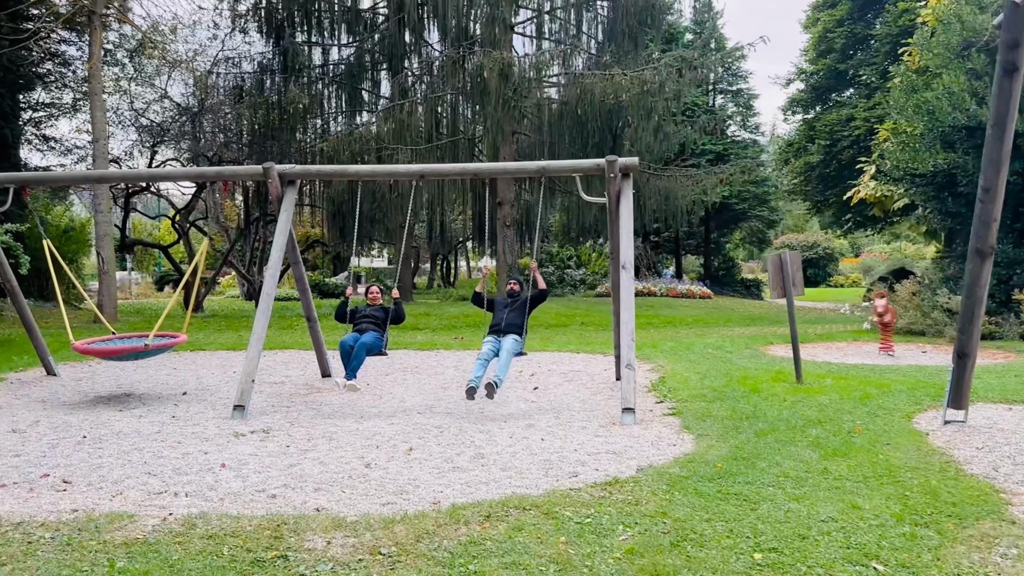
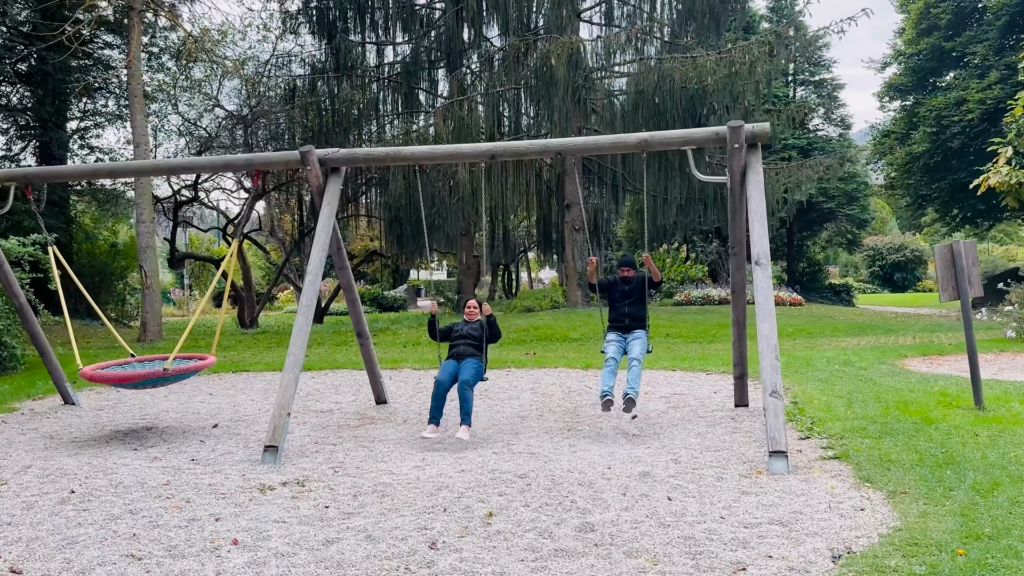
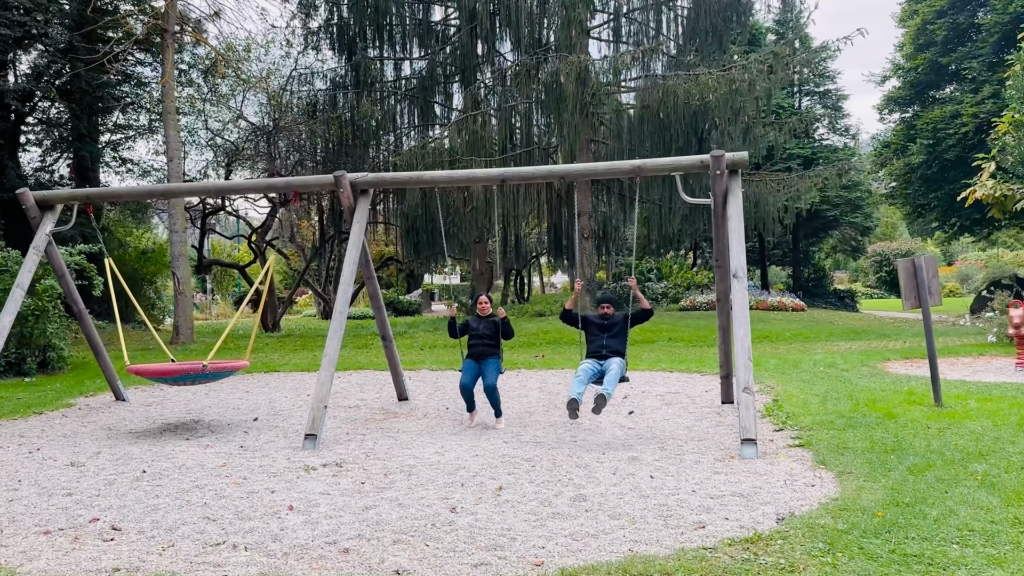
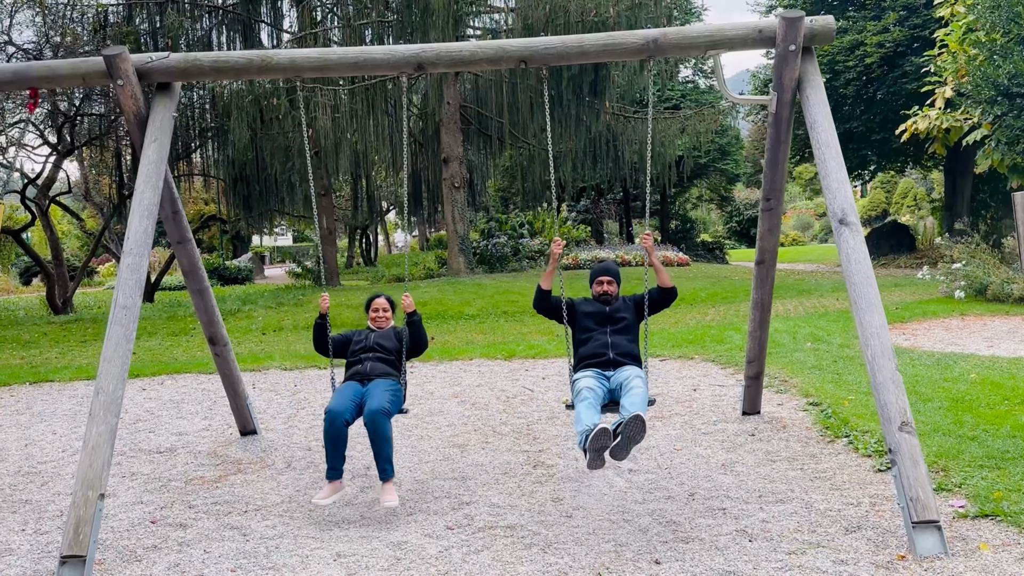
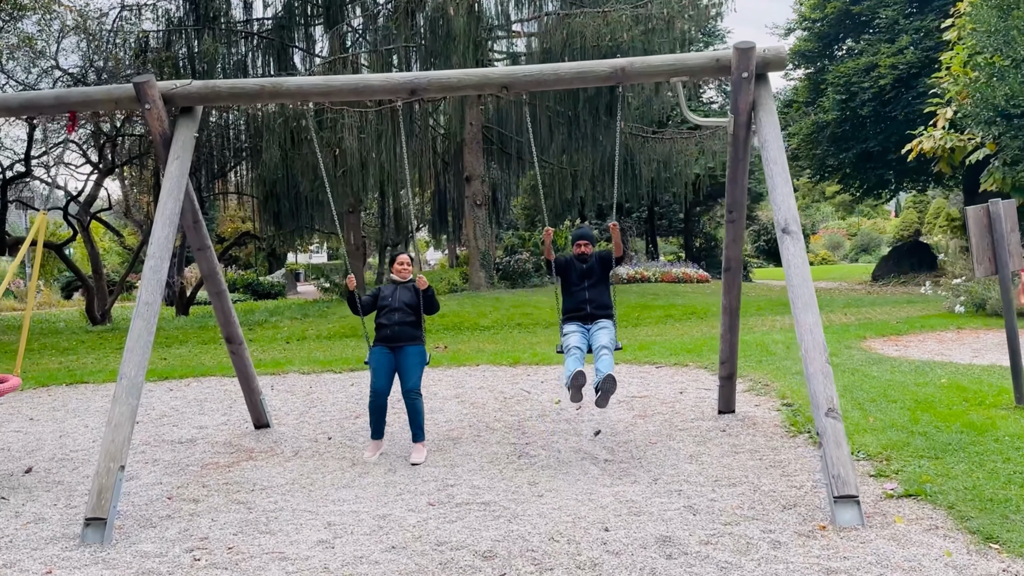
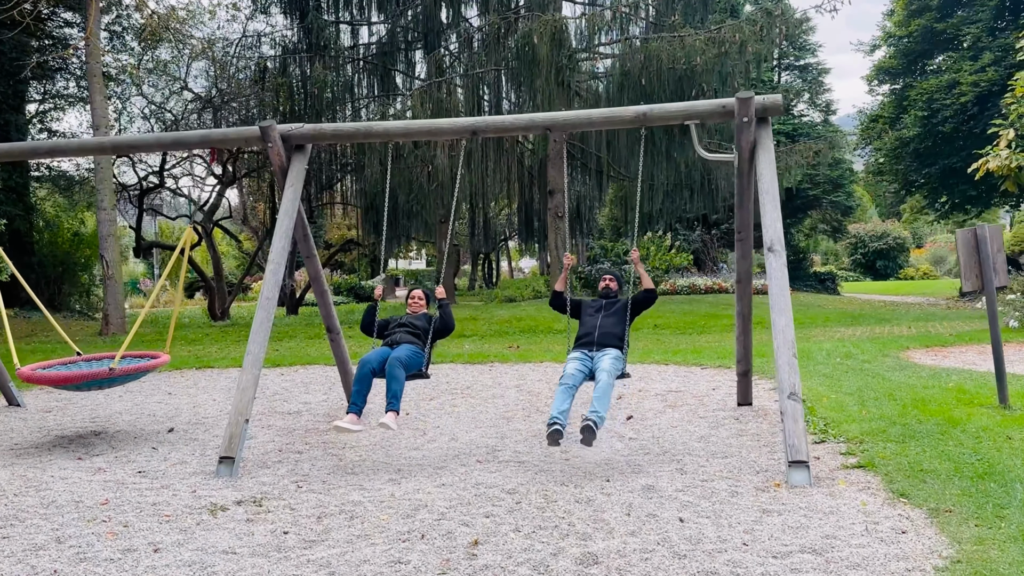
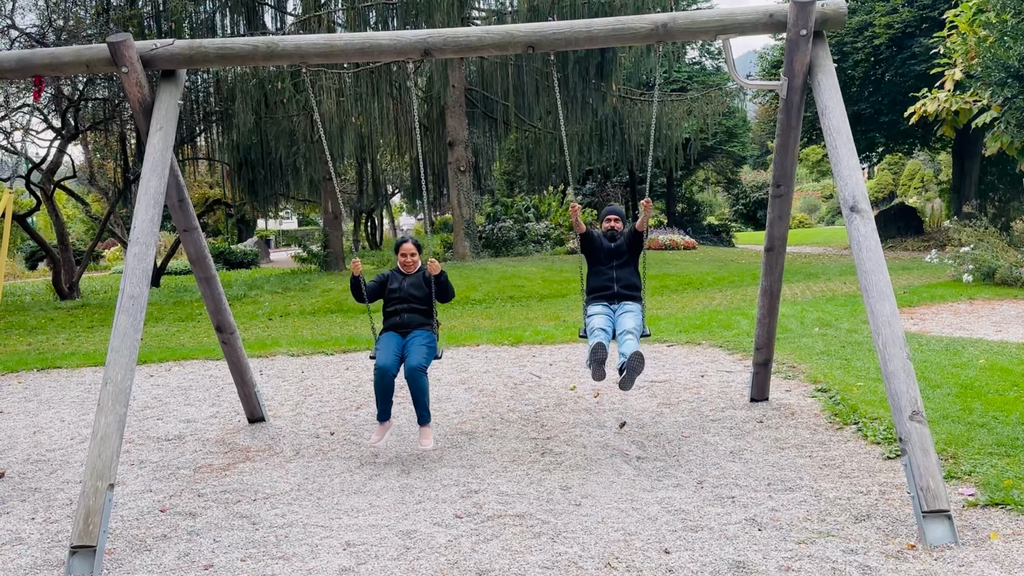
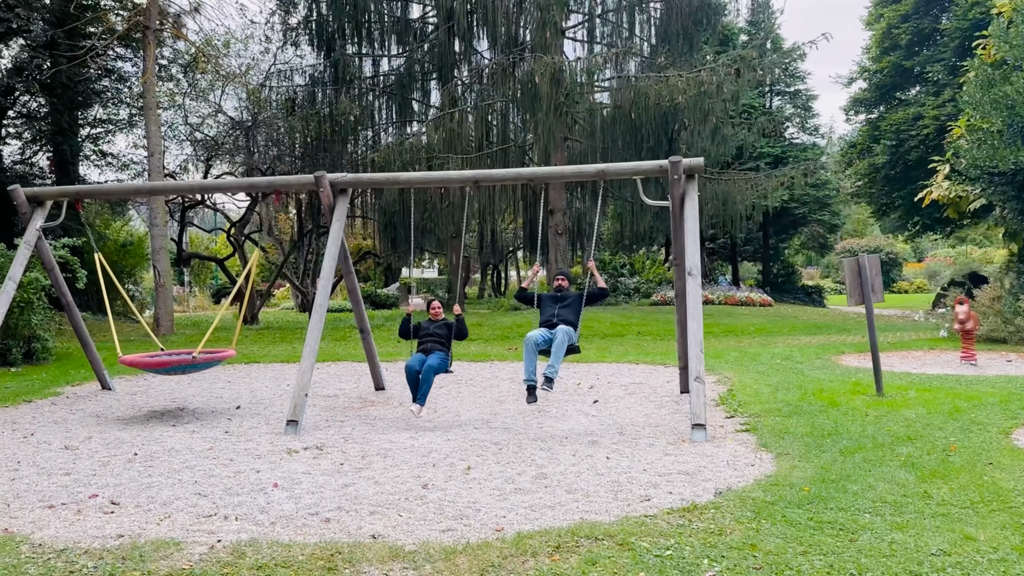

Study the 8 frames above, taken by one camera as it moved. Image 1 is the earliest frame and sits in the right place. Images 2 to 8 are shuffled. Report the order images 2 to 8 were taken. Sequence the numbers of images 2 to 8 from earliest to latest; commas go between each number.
8, 3, 2, 6, 5, 4, 7
